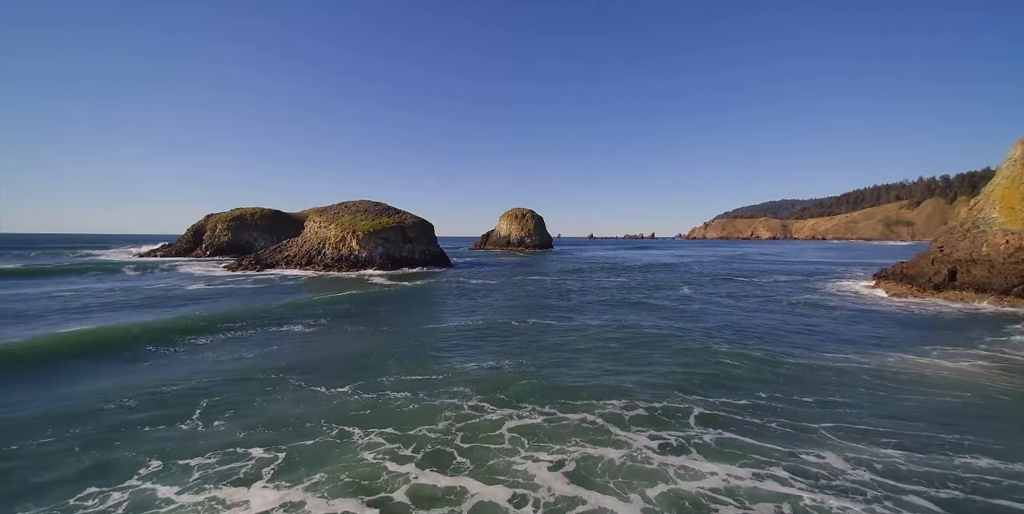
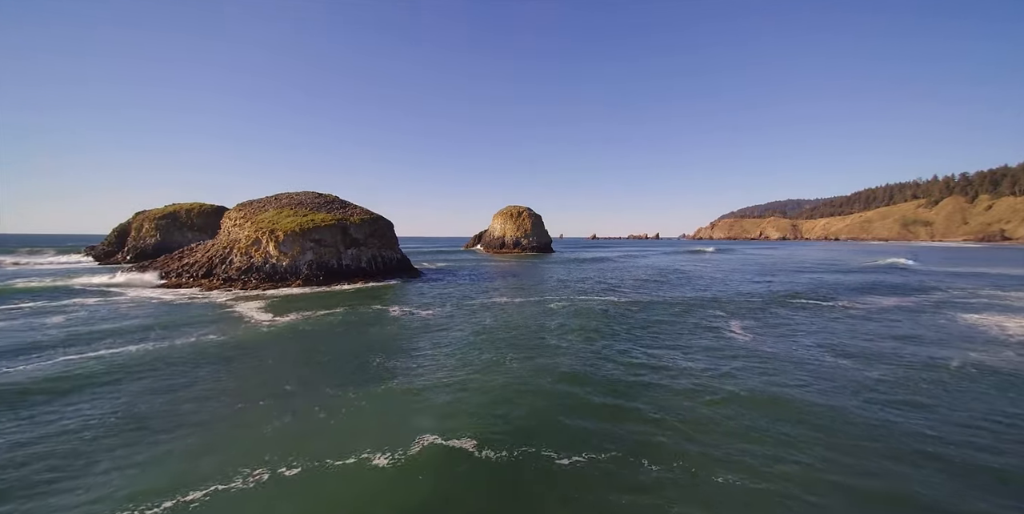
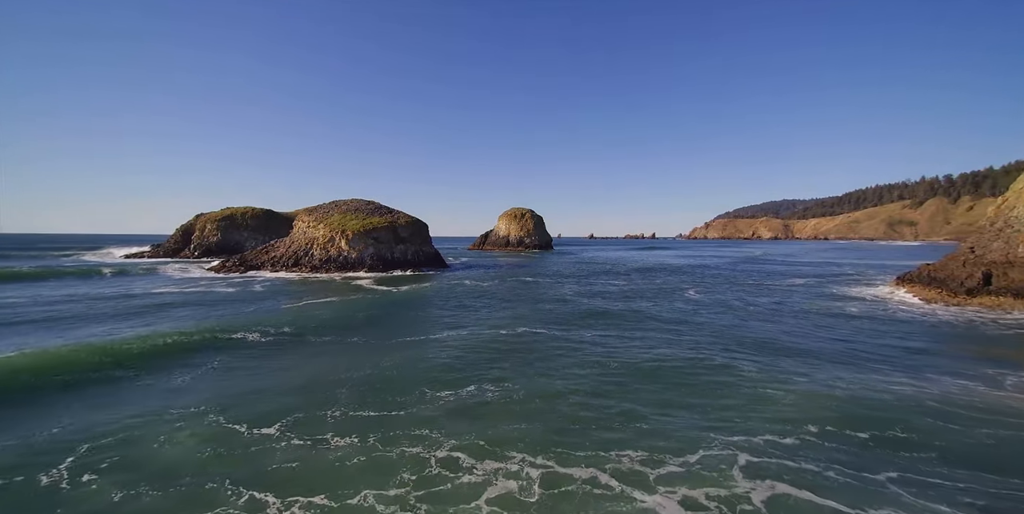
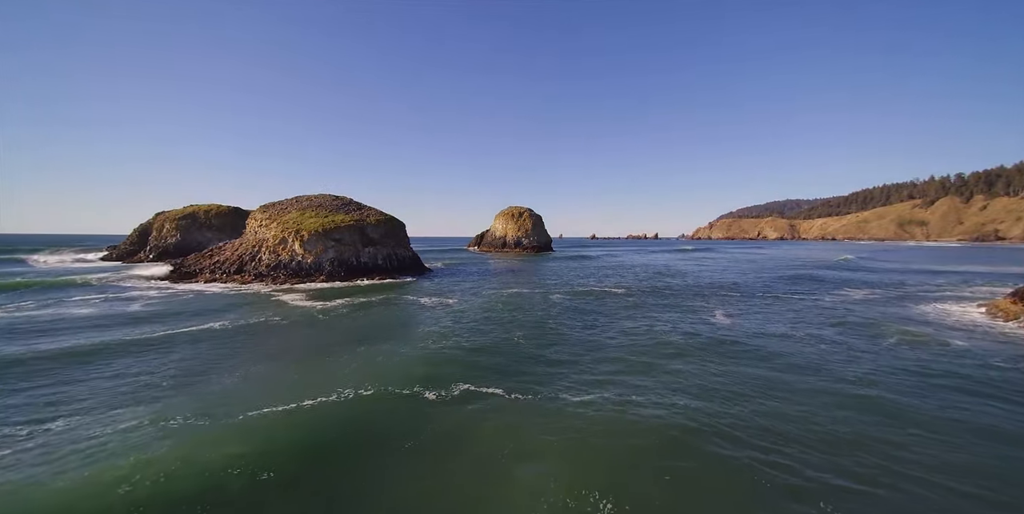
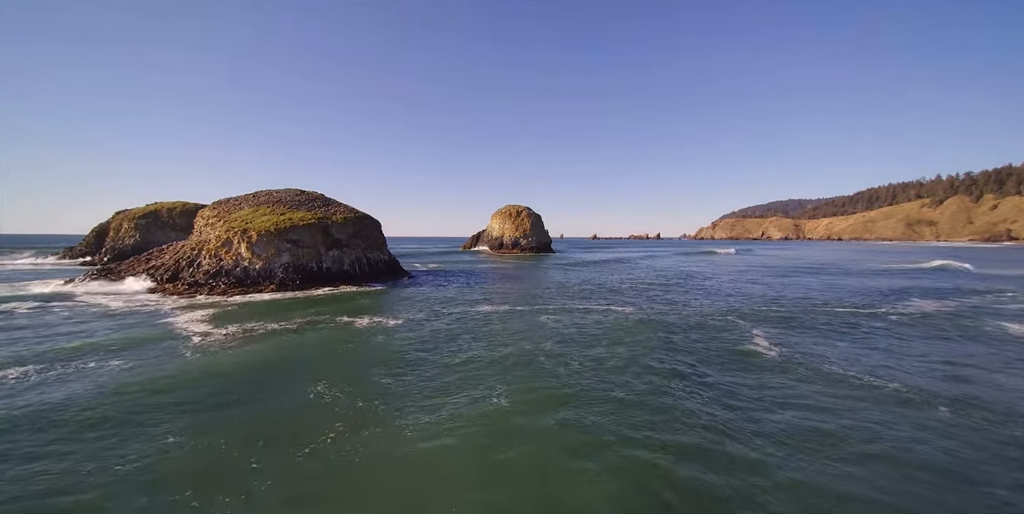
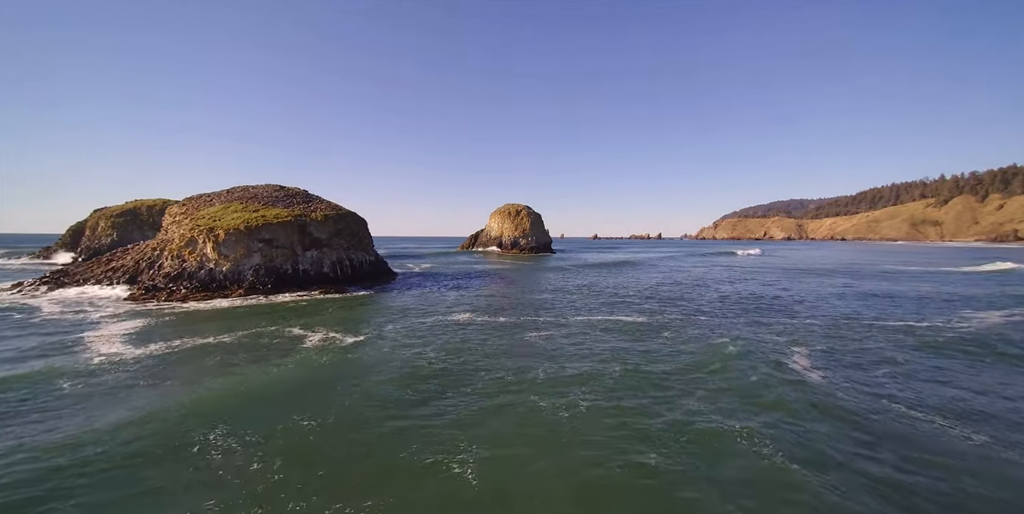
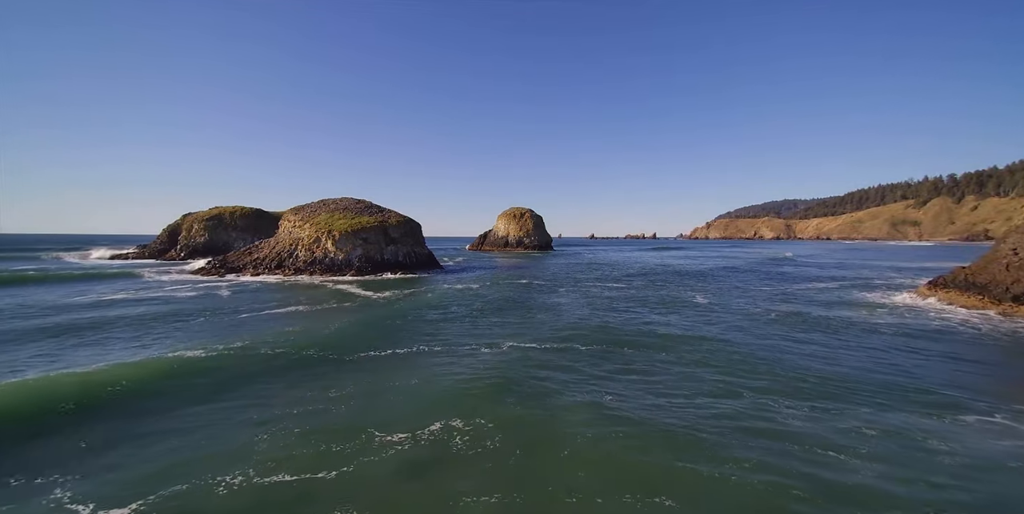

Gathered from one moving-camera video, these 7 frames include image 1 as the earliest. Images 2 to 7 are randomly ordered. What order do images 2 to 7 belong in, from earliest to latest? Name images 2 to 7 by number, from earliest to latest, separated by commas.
3, 7, 4, 2, 5, 6
